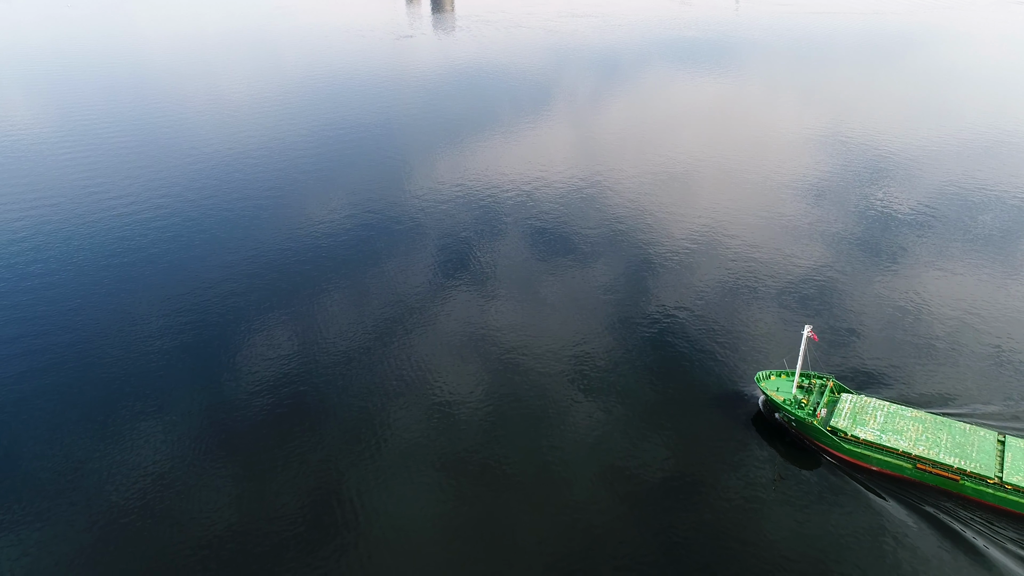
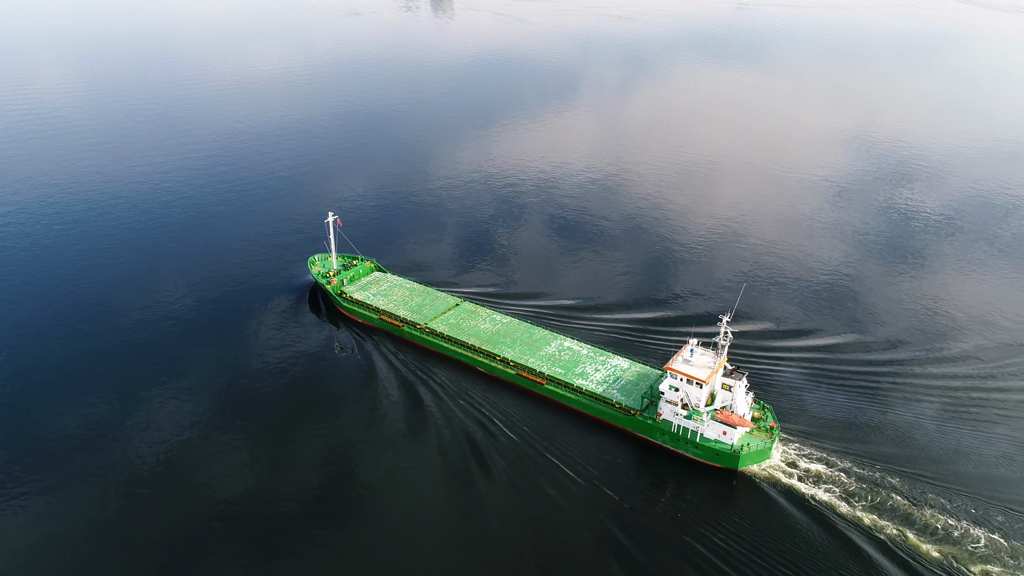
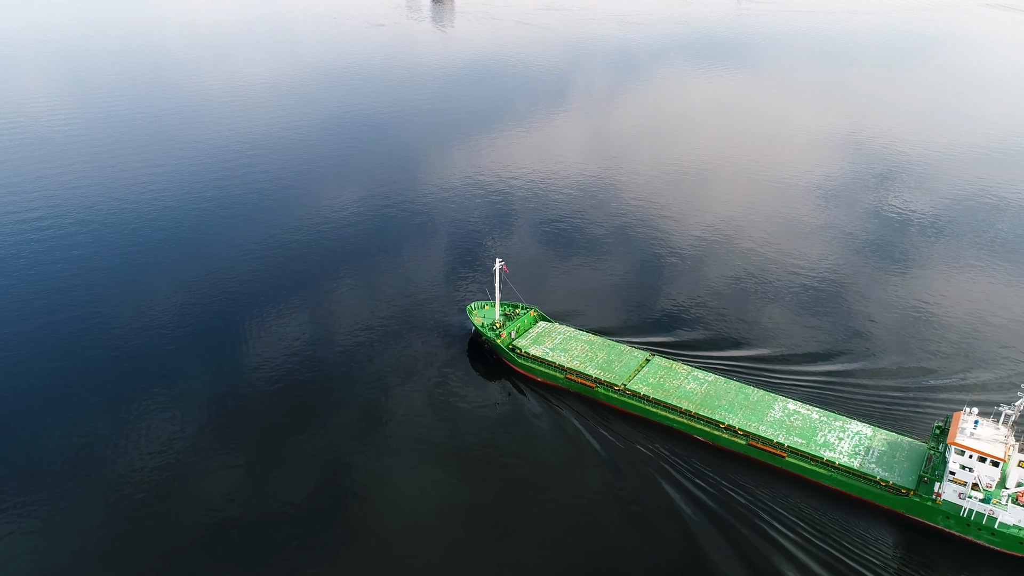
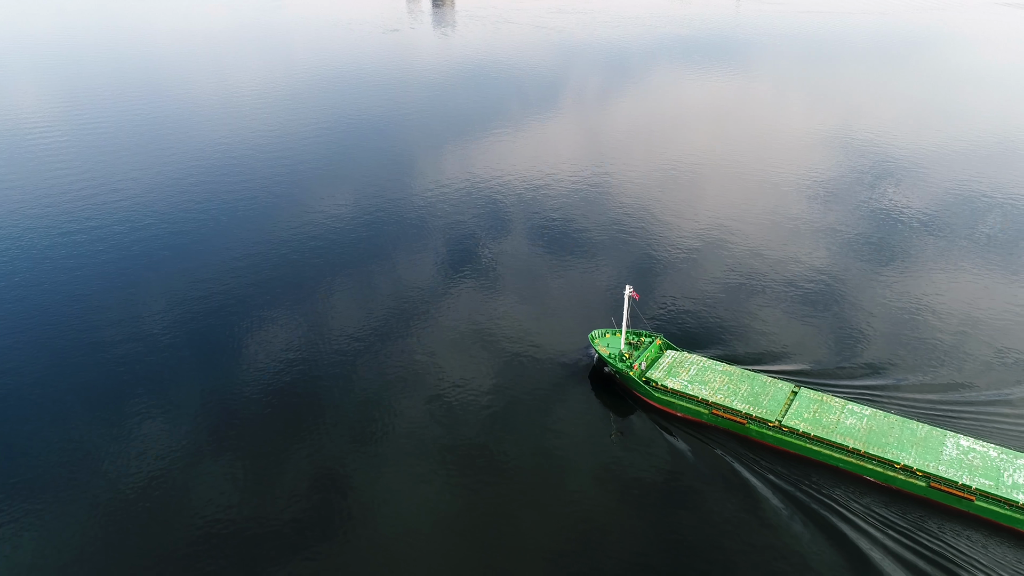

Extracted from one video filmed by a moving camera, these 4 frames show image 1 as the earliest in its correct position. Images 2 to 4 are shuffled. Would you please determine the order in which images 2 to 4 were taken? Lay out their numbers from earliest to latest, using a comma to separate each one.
4, 3, 2
